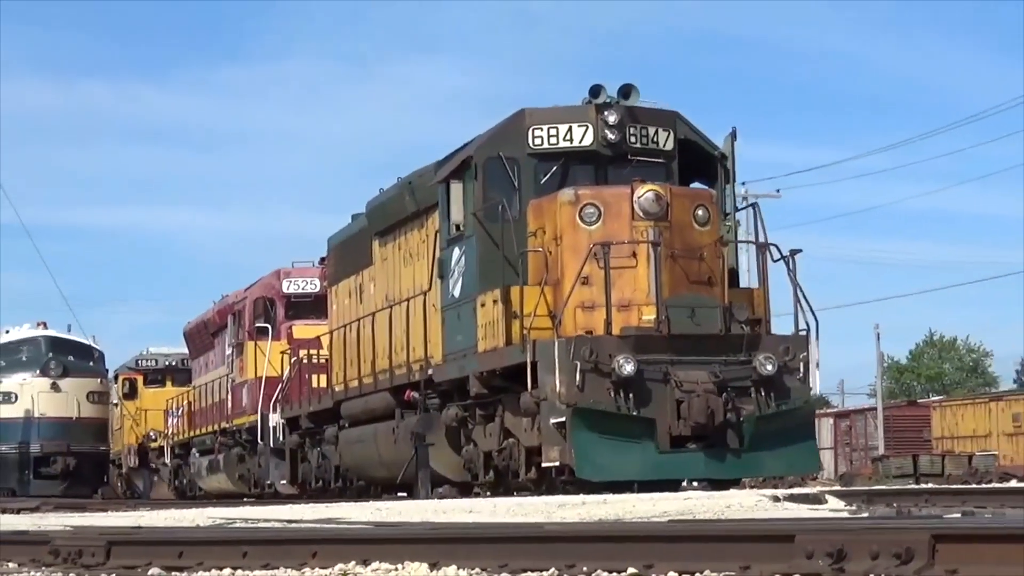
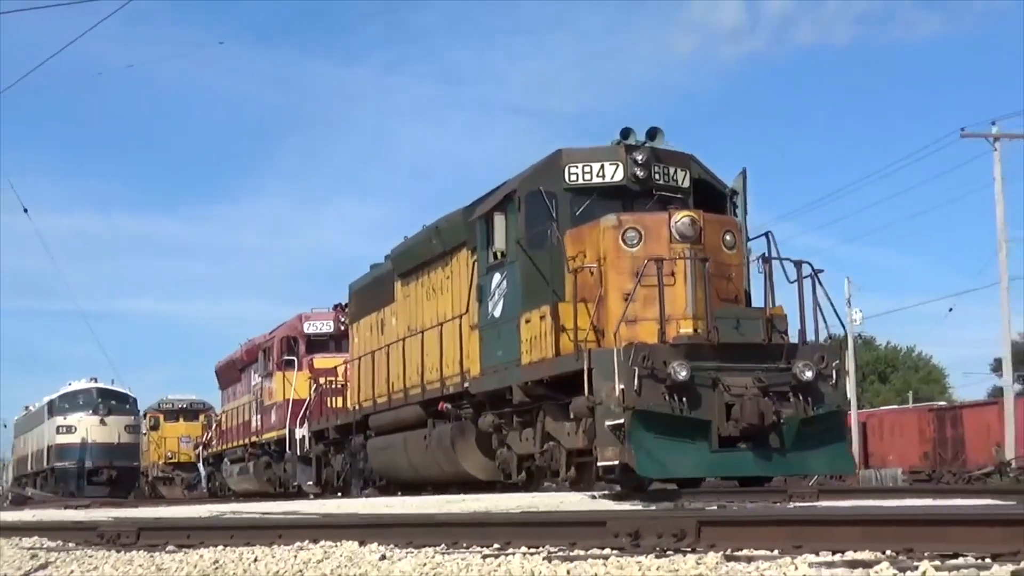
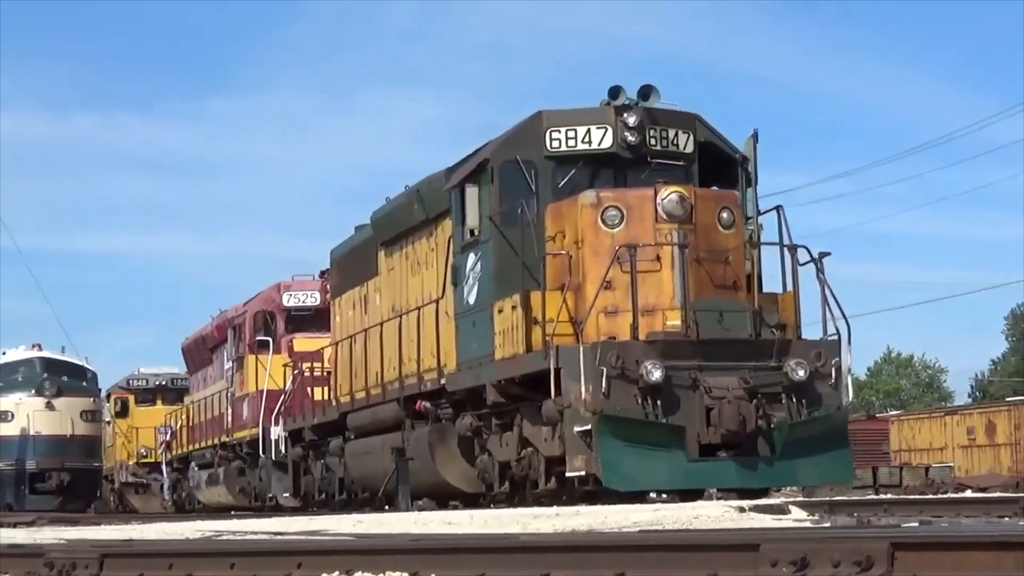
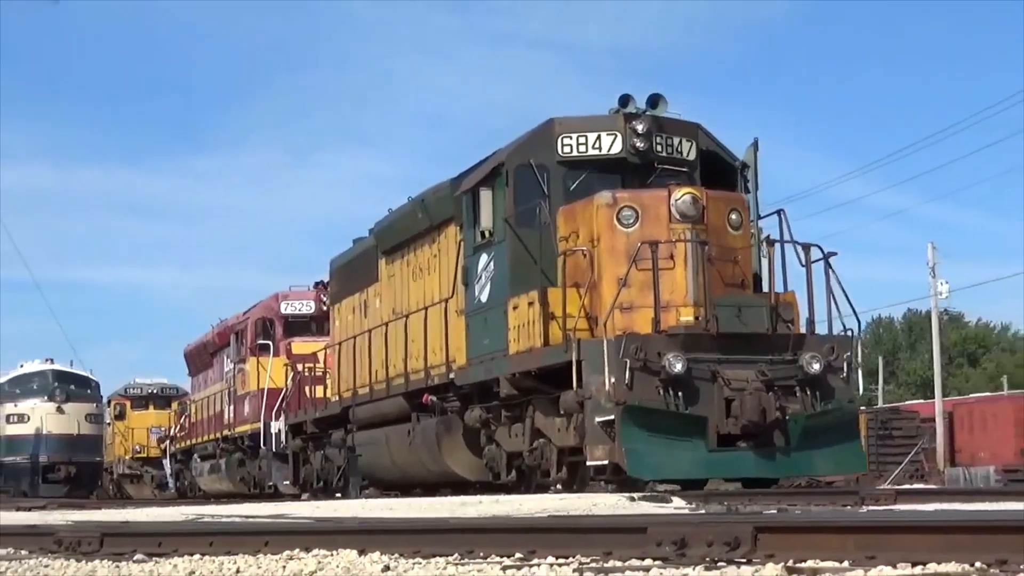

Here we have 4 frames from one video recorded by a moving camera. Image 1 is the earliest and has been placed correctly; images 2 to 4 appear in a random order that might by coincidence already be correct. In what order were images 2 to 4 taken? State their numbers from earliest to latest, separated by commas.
3, 4, 2
